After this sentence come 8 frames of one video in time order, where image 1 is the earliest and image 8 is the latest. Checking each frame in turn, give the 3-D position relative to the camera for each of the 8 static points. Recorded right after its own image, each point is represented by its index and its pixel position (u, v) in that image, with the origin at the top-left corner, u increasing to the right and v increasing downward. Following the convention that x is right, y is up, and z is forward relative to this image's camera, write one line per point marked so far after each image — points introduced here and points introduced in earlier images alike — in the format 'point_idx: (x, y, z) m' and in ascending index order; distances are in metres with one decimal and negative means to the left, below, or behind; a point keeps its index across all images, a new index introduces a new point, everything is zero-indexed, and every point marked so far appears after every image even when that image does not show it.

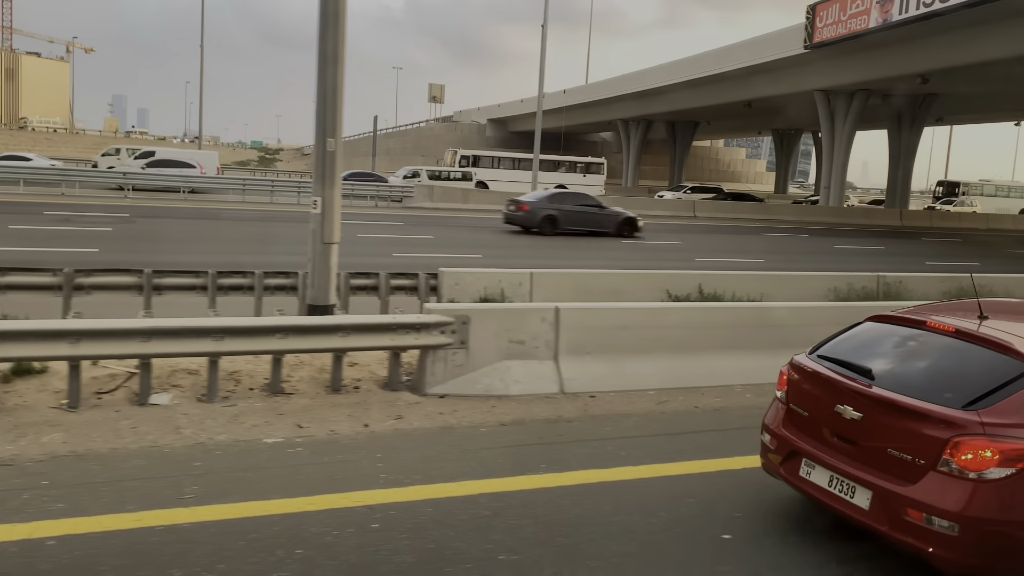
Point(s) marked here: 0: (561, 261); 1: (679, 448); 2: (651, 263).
0: (+1.0, +0.6, +18.2) m
1: (+1.1, -1.1, +5.6) m
2: (+3.1, +0.6, +18.7) m
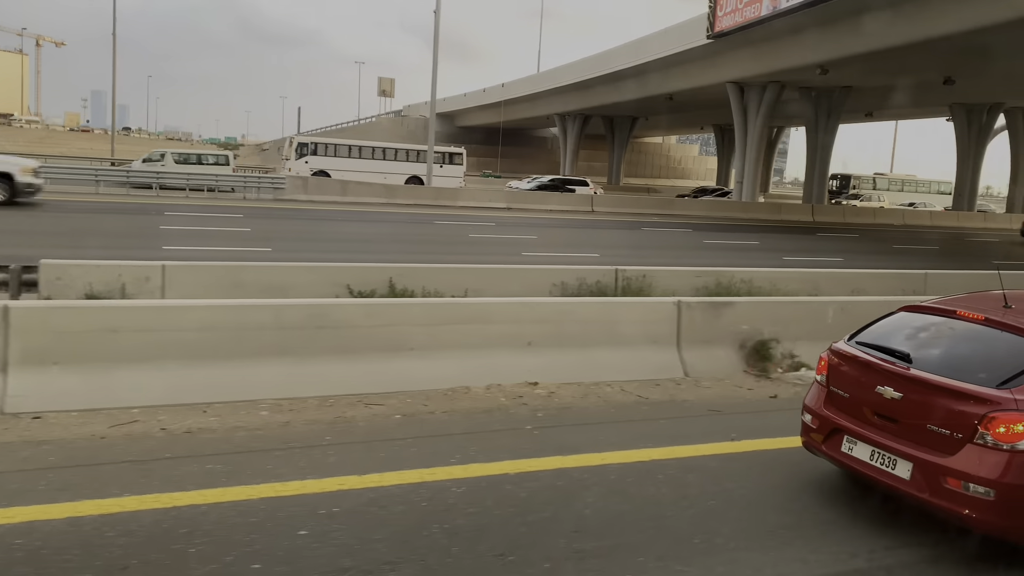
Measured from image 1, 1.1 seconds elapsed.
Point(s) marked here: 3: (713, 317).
0: (-3.0, +0.7, +16.9) m
1: (-2.5, -1.0, +4.3) m
2: (-0.8, +0.6, +17.5) m
3: (+1.8, -0.3, +7.6) m
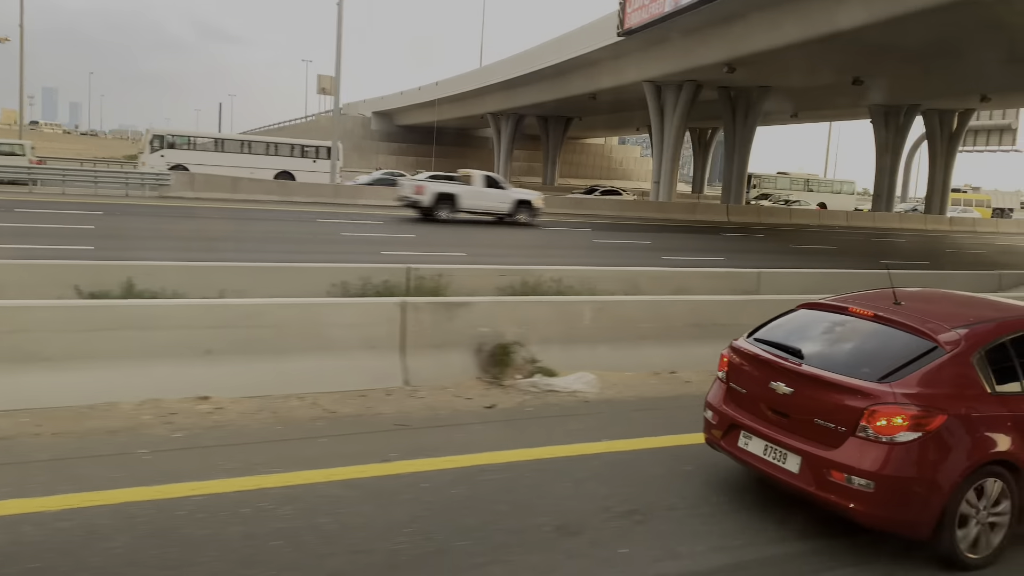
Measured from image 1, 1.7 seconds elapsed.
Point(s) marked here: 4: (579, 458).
0: (-5.8, +0.7, +16.0) m
1: (-4.7, -1.0, +3.4) m
2: (-3.8, +0.6, +16.6) m
3: (-0.6, -0.3, +6.8) m
4: (+0.4, -1.1, +5.3) m
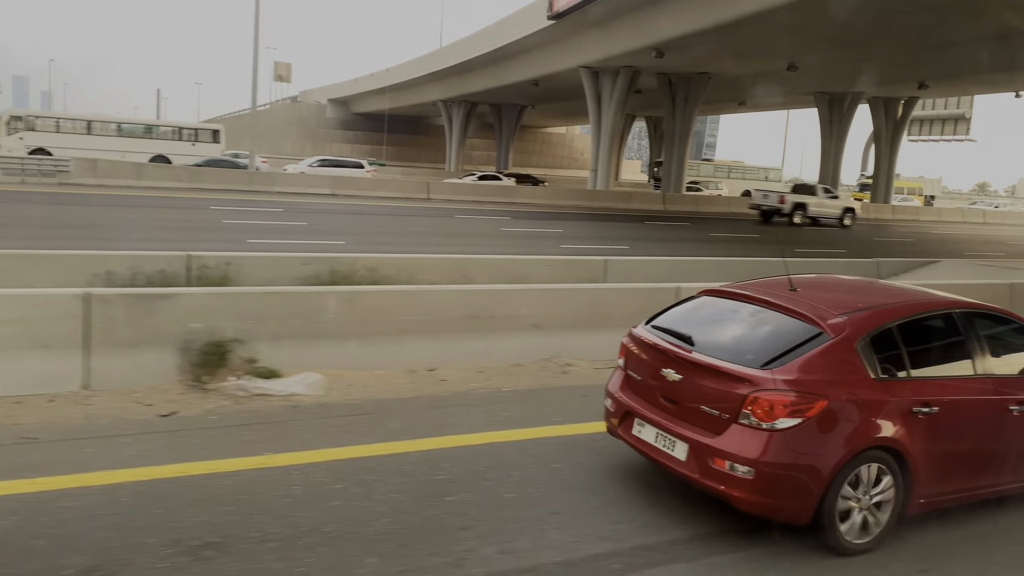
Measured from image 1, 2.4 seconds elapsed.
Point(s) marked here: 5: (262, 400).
0: (-8.2, +0.8, +15.0) m
1: (-6.7, -1.0, +2.5) m
2: (-6.2, +0.8, +15.7) m
3: (-2.7, -0.2, +6.0) m
4: (-1.6, -1.0, +4.5) m
5: (-1.8, -0.8, +5.9) m
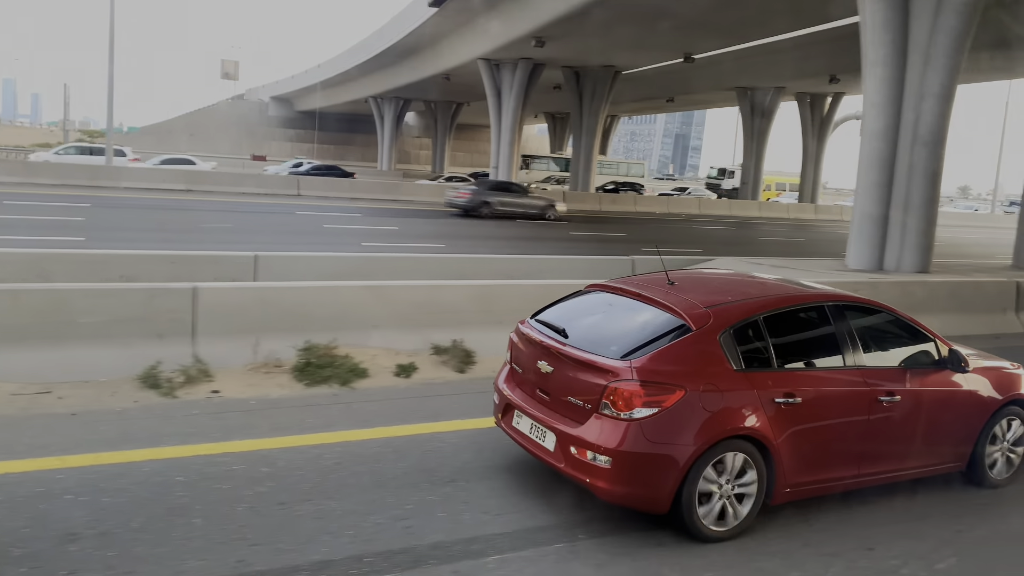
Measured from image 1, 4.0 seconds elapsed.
0: (-12.6, +0.8, +13.1) m
1: (-10.8, -1.0, +0.6) m
2: (-10.5, +0.8, +13.8) m
3: (-6.9, -0.2, +4.2) m
4: (-5.8, -1.0, +2.7) m
5: (-6.0, -0.8, +4.1) m
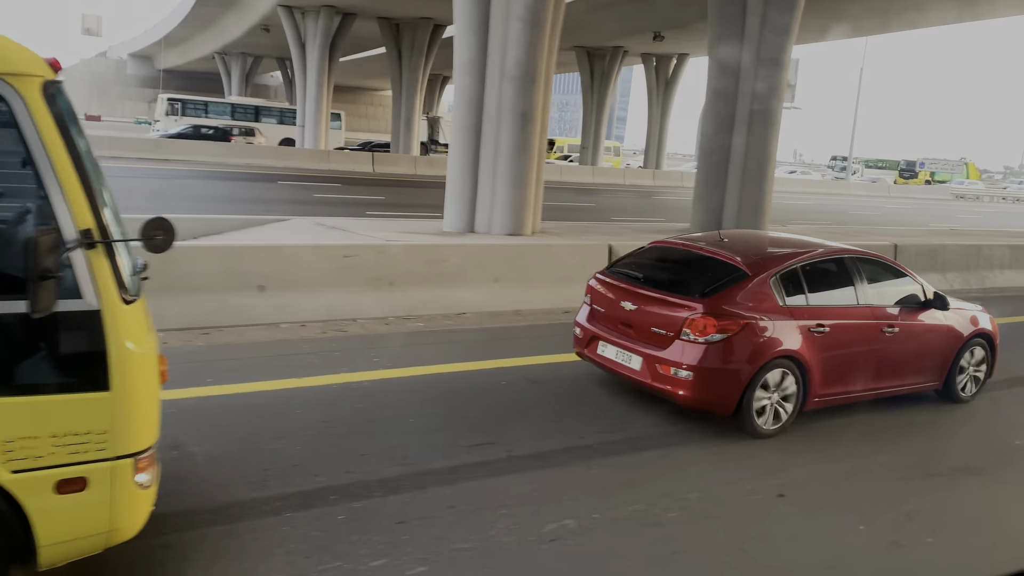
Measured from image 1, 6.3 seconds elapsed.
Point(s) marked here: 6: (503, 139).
0: (-18.6, +1.1, +9.4) m
1: (-15.7, -1.2, -2.8) m
2: (-16.6, +1.1, +10.3) m
3: (-12.1, -0.2, +1.1) m
4: (-10.9, -1.1, -0.2) m
5: (-11.2, -0.8, +1.1) m
6: (-0.1, +1.8, +10.1) m
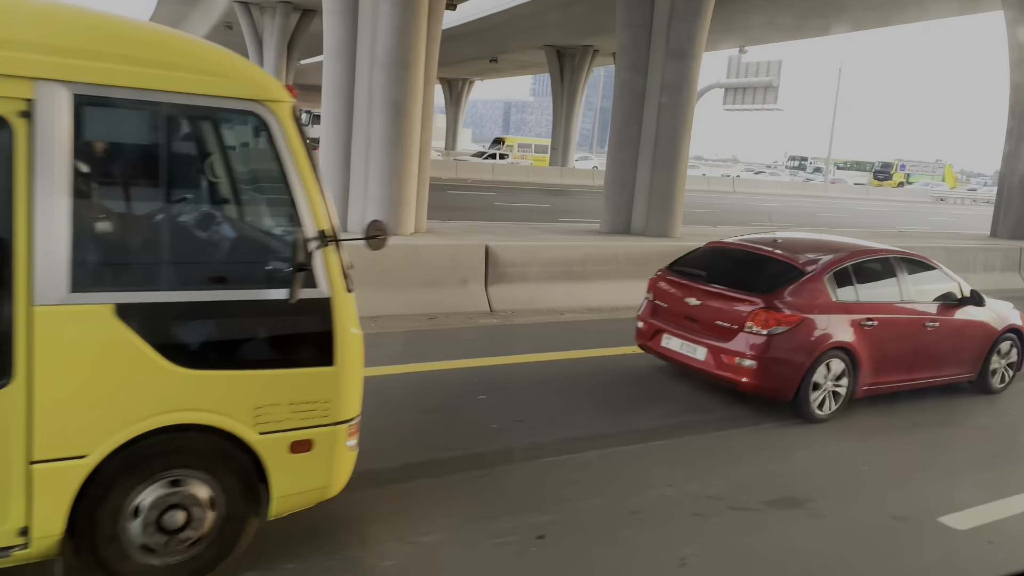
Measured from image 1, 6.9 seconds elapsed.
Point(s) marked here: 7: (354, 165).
0: (-20.0, +1.1, +8.6) m
1: (-17.1, -1.2, -3.6) m
2: (-18.0, +1.1, +9.5) m
3: (-13.5, -0.2, +0.3) m
4: (-12.3, -1.0, -1.0) m
5: (-12.6, -0.8, +0.3) m
6: (-1.6, +1.8, +9.4) m
7: (-1.8, +1.4, +9.6) m
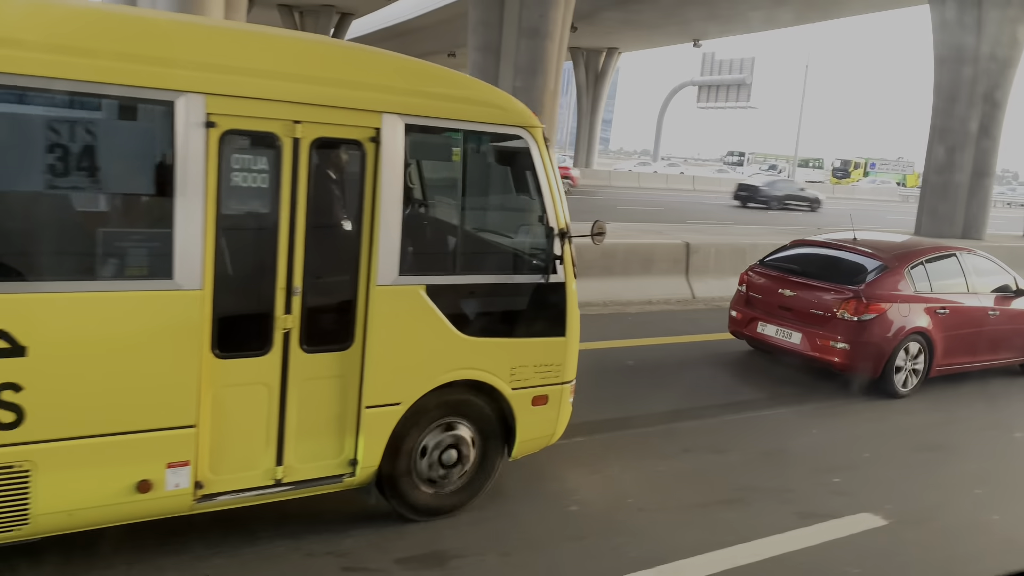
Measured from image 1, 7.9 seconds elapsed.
0: (-22.0, +1.1, +7.3) m
1: (-18.9, -1.1, -4.8) m
2: (-20.1, +1.1, +8.3) m
3: (-15.4, -0.2, -0.8) m
4: (-14.2, -1.0, -2.2) m
5: (-14.5, -0.8, -0.8) m
6: (-3.6, +1.8, +8.4) m
7: (-3.9, +1.4, +8.6) m
